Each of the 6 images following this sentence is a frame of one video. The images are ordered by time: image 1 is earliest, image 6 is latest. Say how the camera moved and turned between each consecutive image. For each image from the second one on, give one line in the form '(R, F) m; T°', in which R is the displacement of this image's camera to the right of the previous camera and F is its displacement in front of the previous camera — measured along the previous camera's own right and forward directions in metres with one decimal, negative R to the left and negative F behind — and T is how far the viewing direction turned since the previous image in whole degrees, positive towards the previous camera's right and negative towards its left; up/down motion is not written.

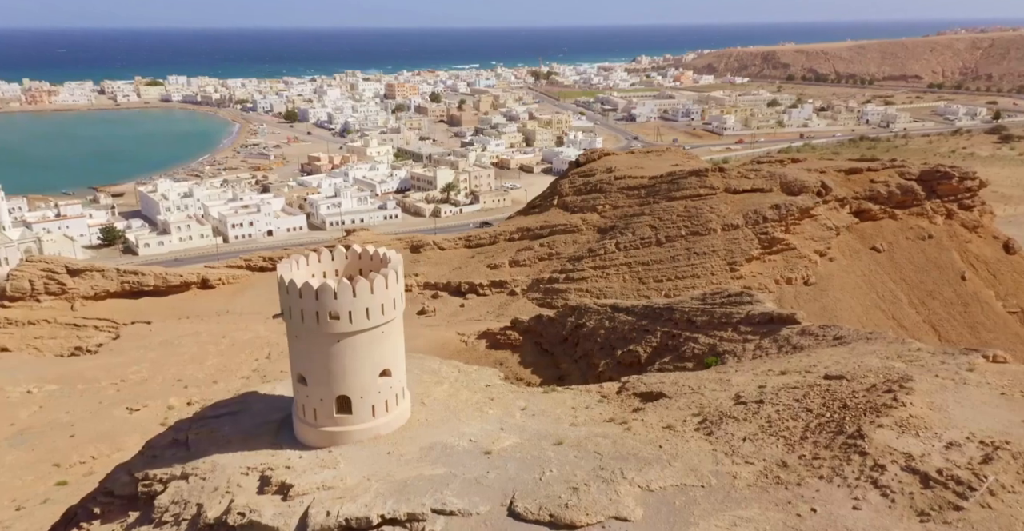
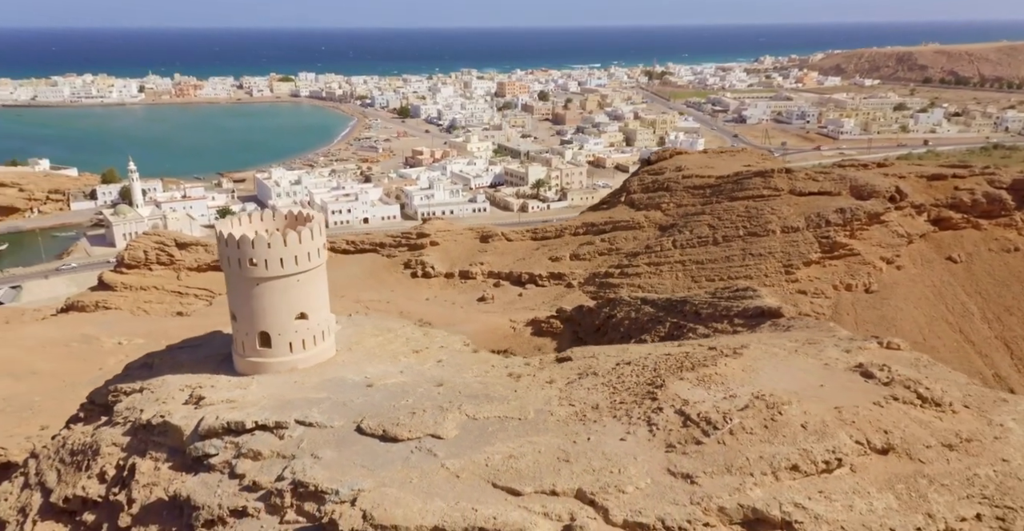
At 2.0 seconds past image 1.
(+3.6, -1.5) m; -9°
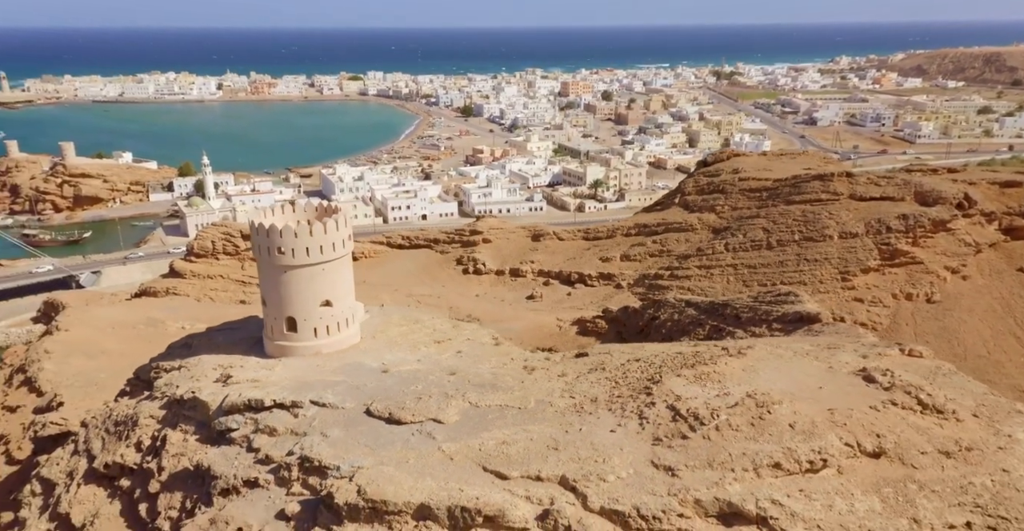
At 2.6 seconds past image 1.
(+0.8, -0.3) m; -5°
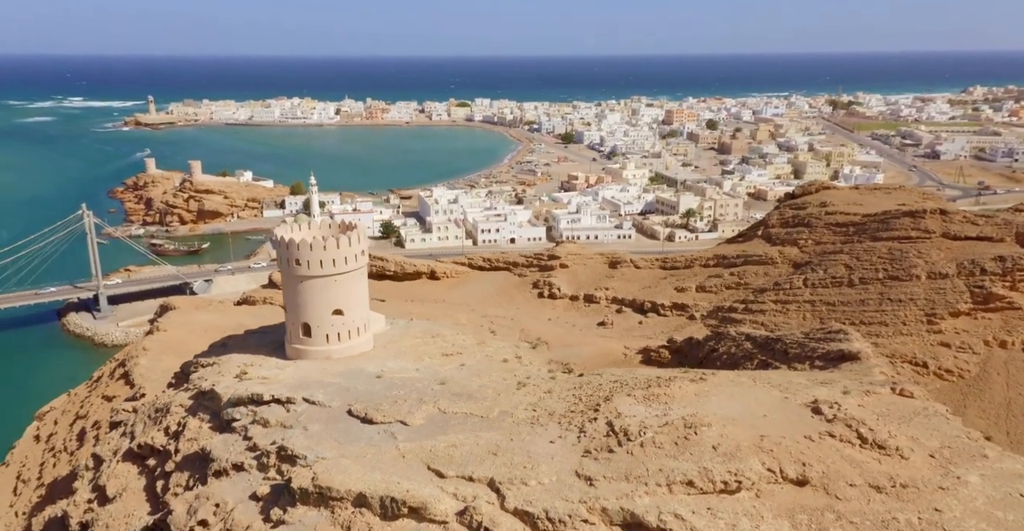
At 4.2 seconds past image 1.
(+2.1, -0.7) m; -8°
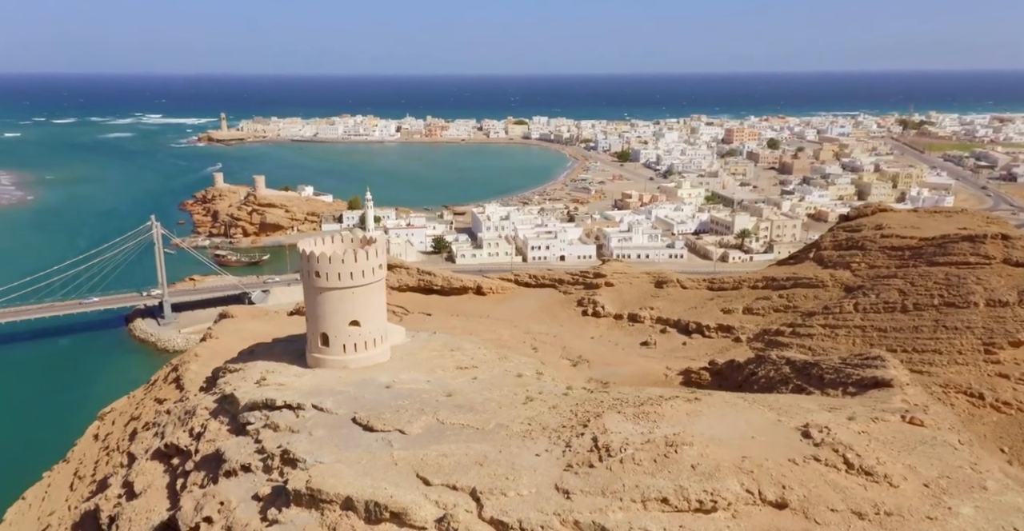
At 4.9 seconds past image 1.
(+1.0, -0.3) m; -4°
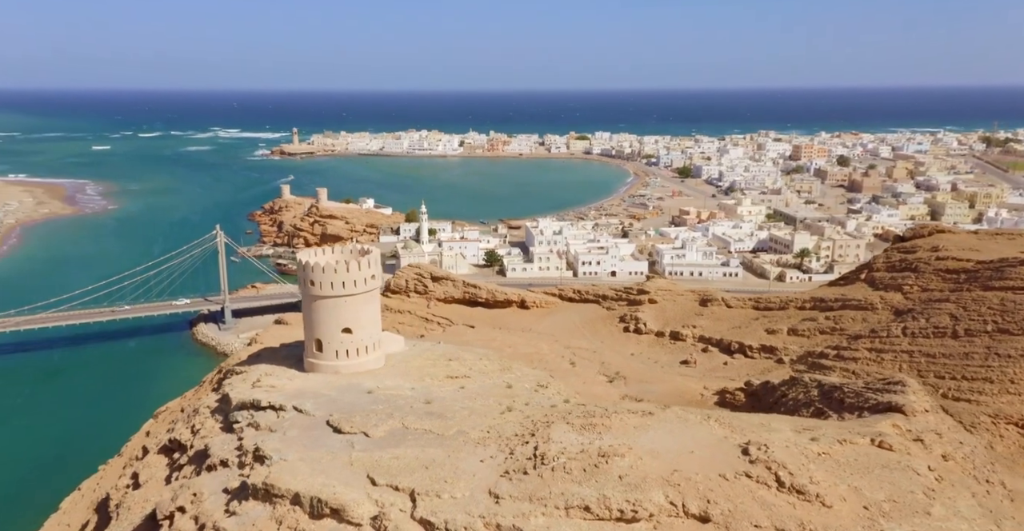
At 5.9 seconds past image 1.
(+1.7, -0.4) m; -5°
